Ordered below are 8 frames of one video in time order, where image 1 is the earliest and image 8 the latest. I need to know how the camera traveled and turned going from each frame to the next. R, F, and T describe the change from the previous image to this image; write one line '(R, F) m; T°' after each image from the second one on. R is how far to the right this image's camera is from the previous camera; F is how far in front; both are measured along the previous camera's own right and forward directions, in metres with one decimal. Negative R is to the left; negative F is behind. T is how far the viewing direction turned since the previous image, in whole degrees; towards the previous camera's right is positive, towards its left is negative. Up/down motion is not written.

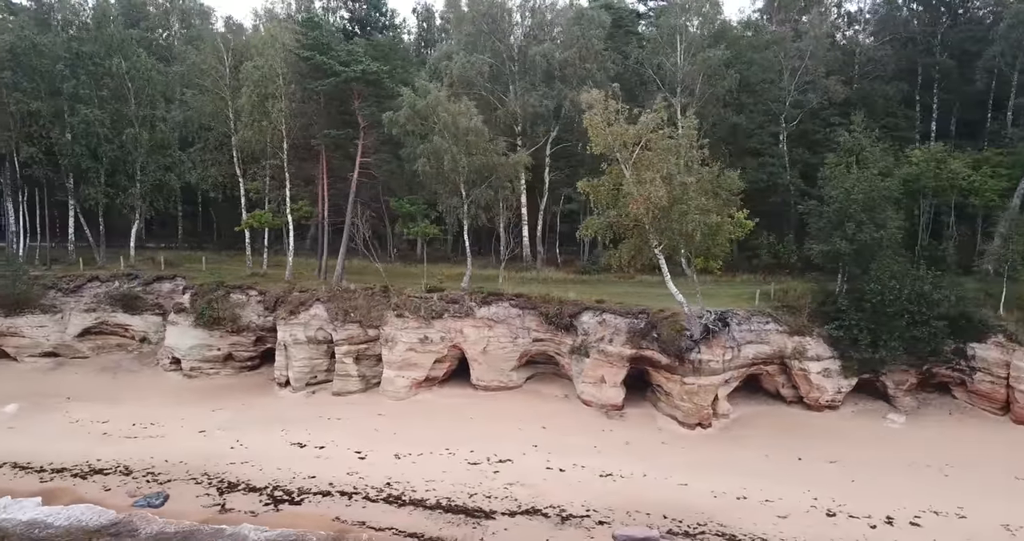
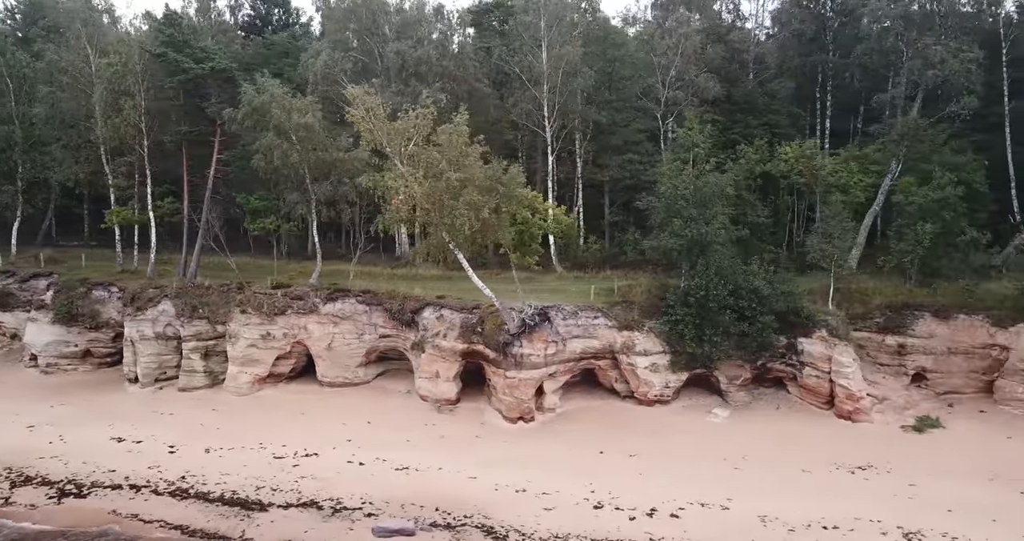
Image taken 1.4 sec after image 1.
(+3.5, -0.1) m; 0°
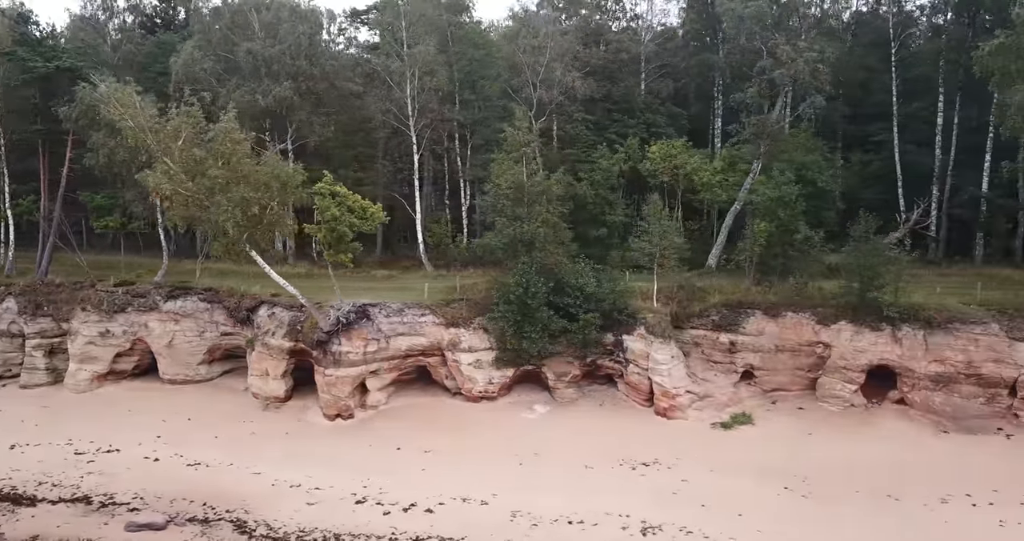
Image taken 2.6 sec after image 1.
(+3.7, -0.1) m; 0°
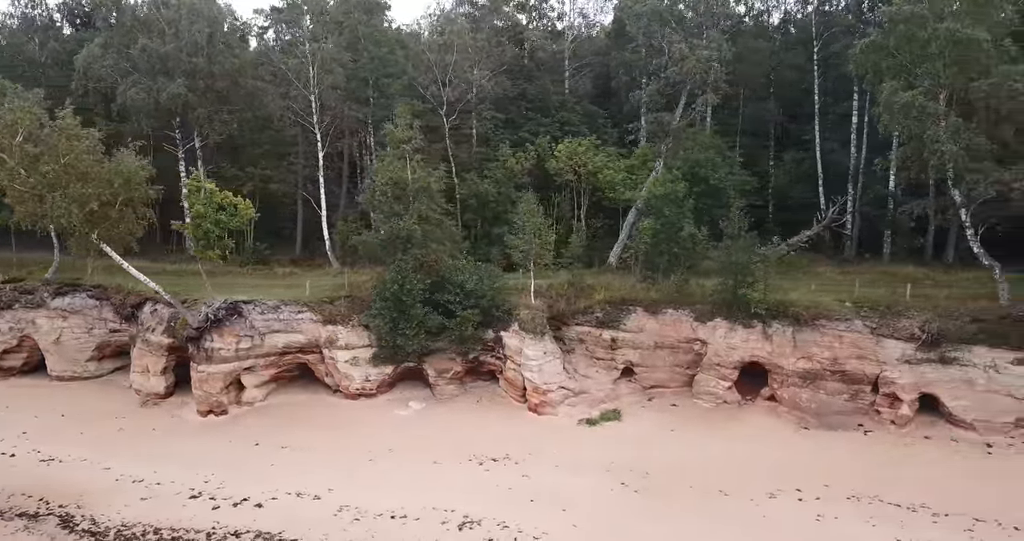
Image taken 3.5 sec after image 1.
(+2.6, 0.0) m; 0°
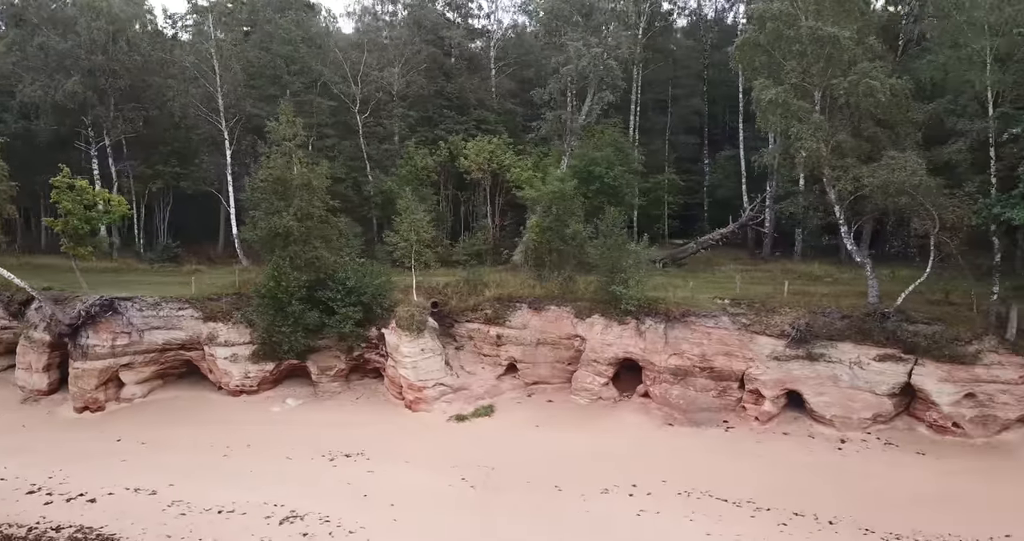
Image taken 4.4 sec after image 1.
(+2.6, 0.0) m; 0°
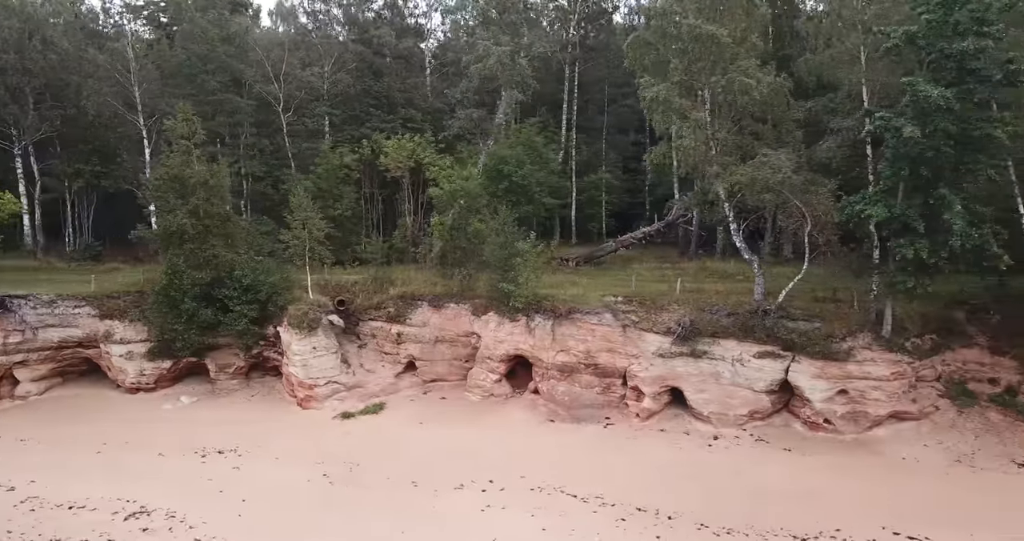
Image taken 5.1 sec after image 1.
(+2.2, -0.1) m; 0°
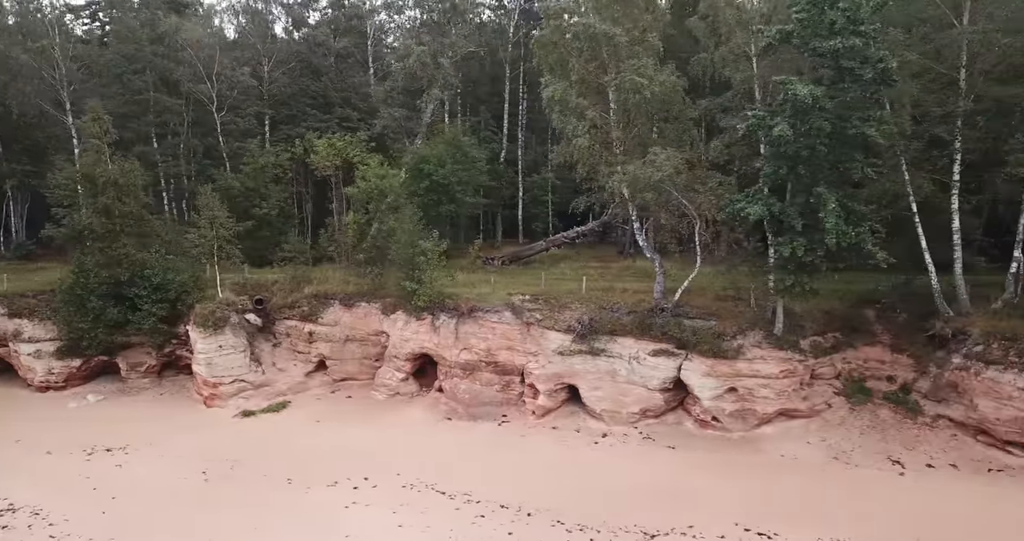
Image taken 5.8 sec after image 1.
(+2.0, 0.0) m; 0°
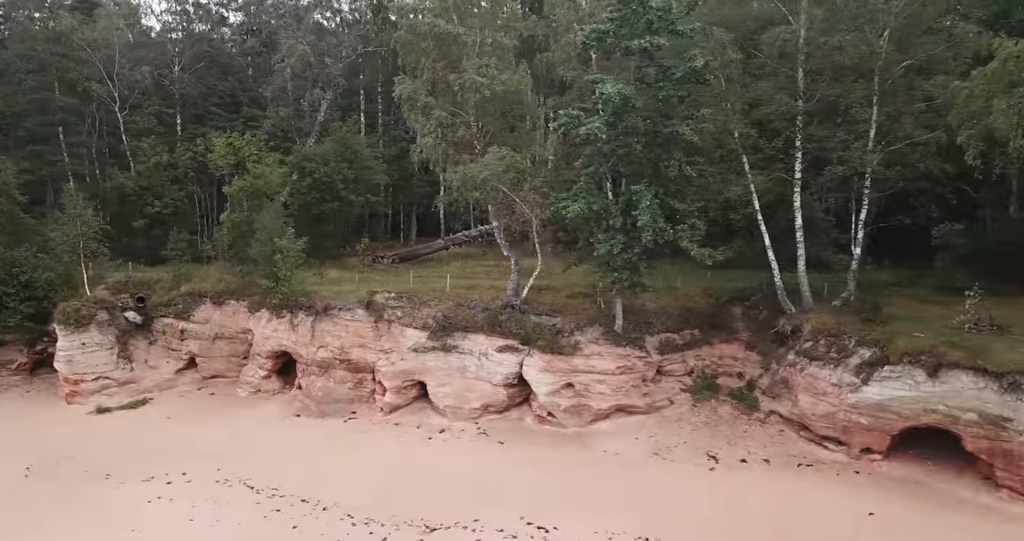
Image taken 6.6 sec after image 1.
(+2.9, -0.2) m; 0°
